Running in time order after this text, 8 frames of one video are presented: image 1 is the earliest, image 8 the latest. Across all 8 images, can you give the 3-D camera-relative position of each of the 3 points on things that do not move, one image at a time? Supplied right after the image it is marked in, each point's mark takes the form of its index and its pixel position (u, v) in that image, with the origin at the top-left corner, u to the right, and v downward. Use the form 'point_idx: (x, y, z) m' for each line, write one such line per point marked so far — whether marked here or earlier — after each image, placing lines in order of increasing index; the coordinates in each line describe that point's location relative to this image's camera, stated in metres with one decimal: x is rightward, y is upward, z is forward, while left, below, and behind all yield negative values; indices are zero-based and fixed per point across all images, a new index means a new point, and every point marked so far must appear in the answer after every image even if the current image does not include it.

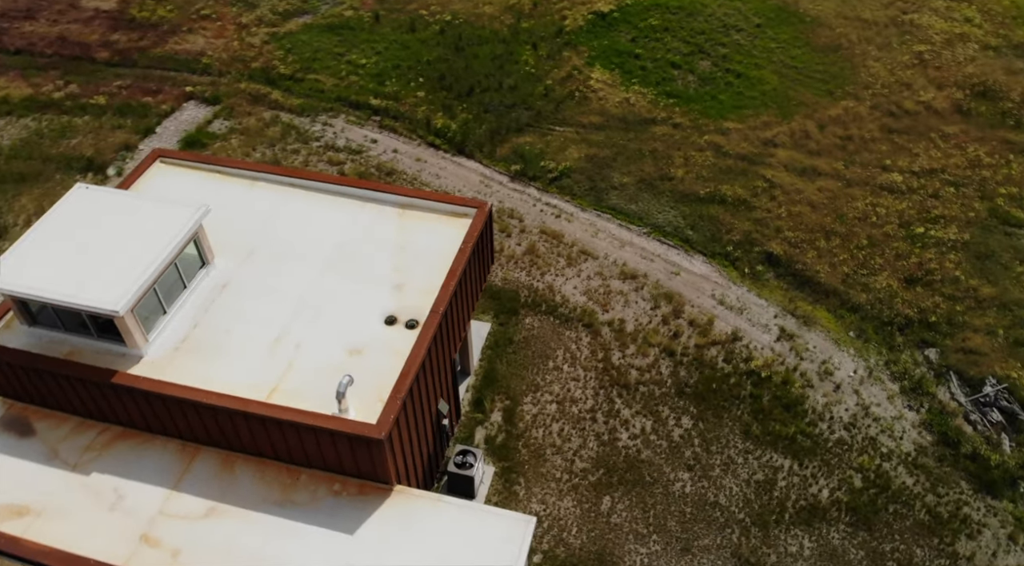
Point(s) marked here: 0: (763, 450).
0: (+5.3, -3.5, +16.4) m
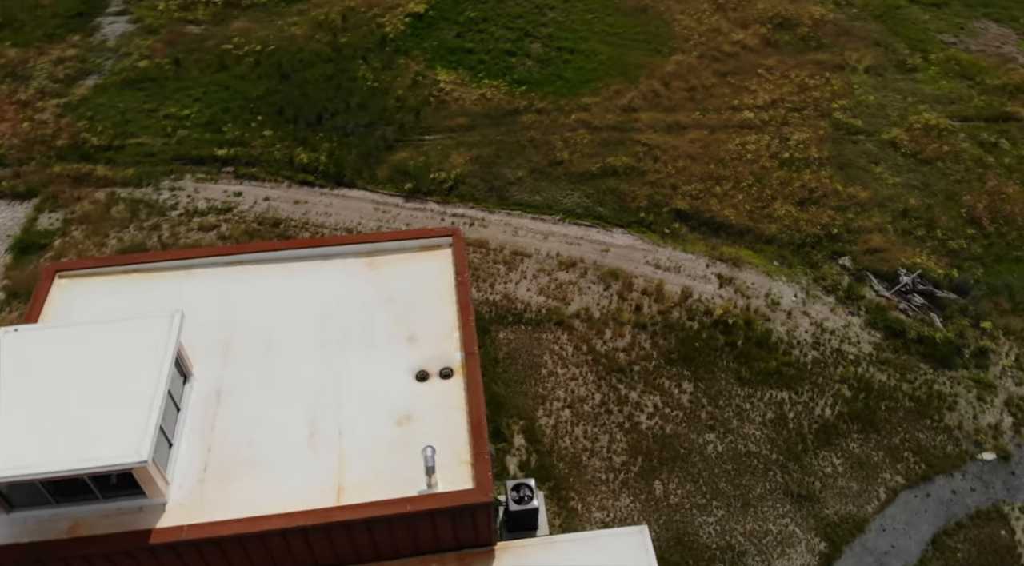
0: (+5.5, -2.4, +17.2) m
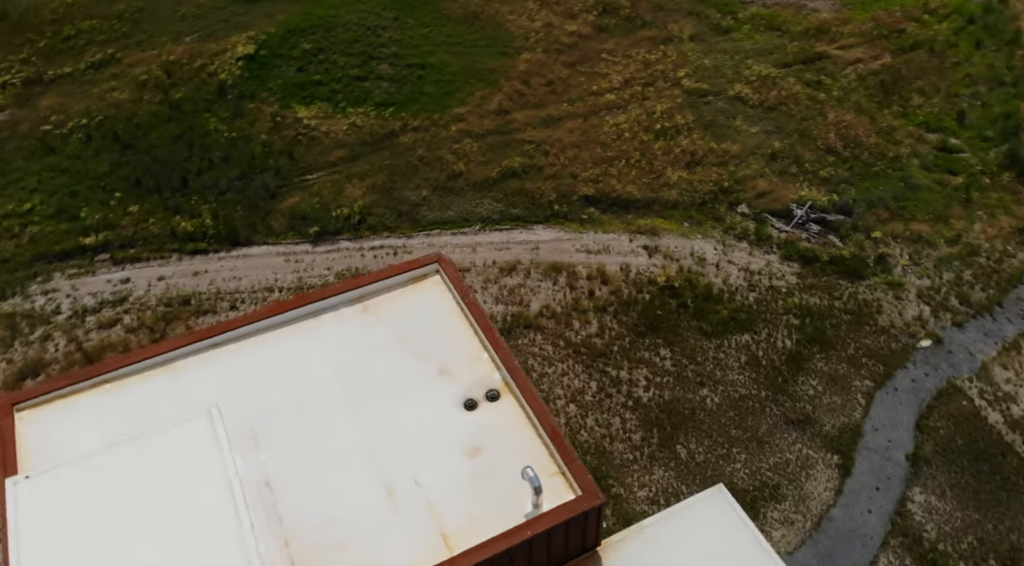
0: (+5.1, -1.3, +18.4) m
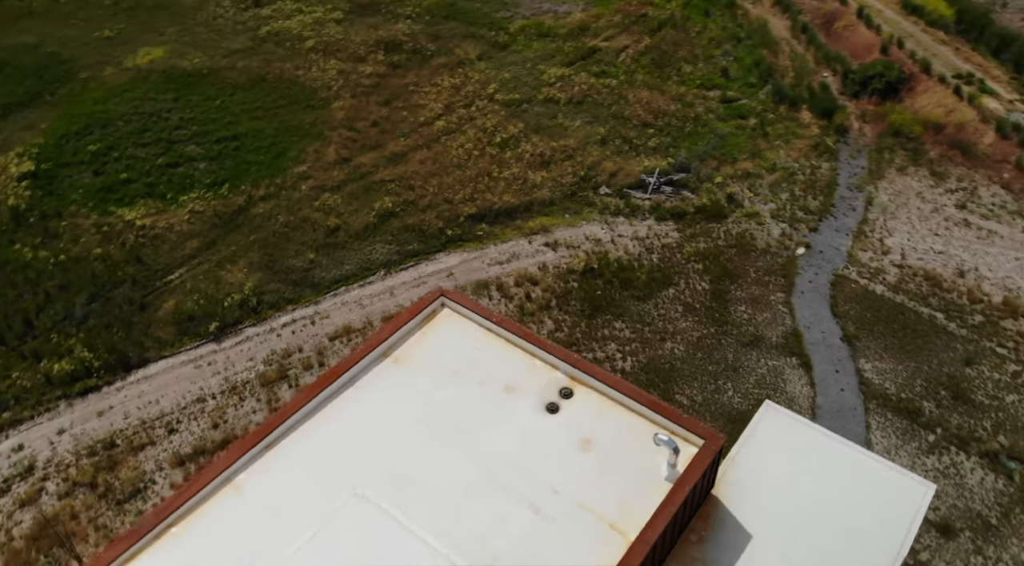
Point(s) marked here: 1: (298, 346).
0: (+3.9, -0.4, +20.3) m
1: (-5.3, -1.6, +19.3) m
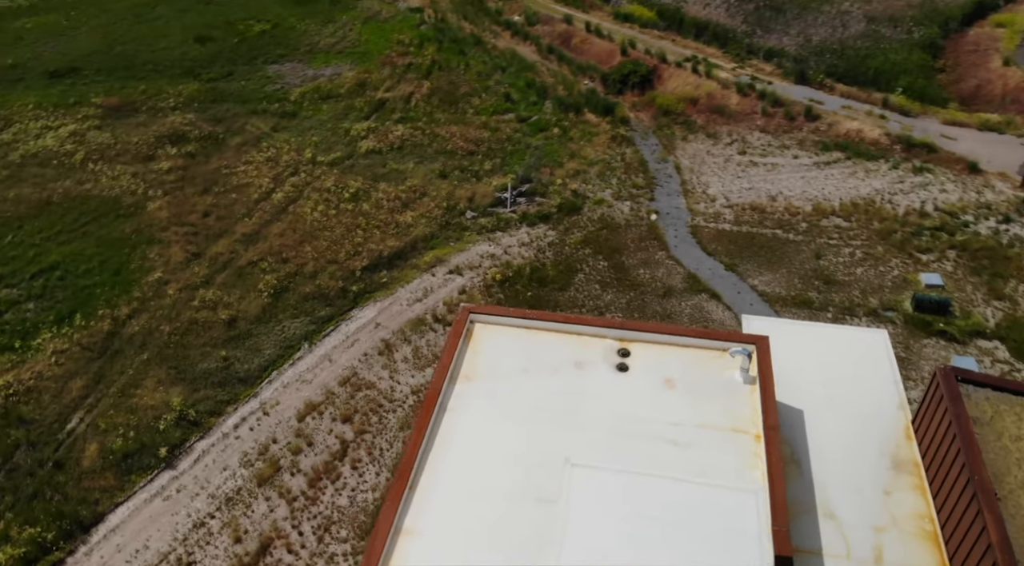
0: (+1.8, 0.0, +22.5) m
1: (-5.6, -3.7, +18.2) m
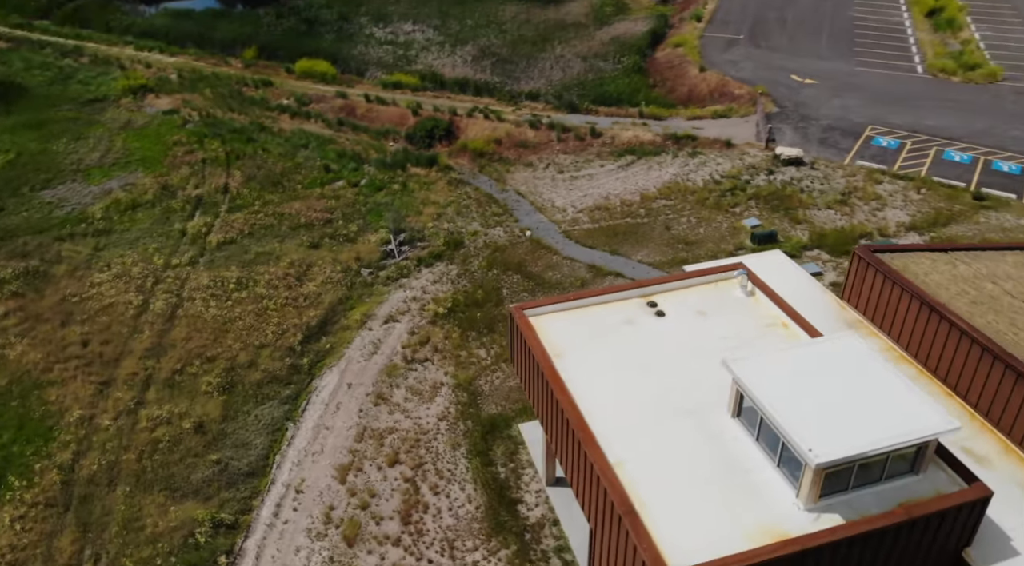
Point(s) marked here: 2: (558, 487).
0: (-0.3, -0.5, +25.1) m
1: (-4.3, -5.2, +18.0) m
2: (+1.0, -4.6, +17.4) m
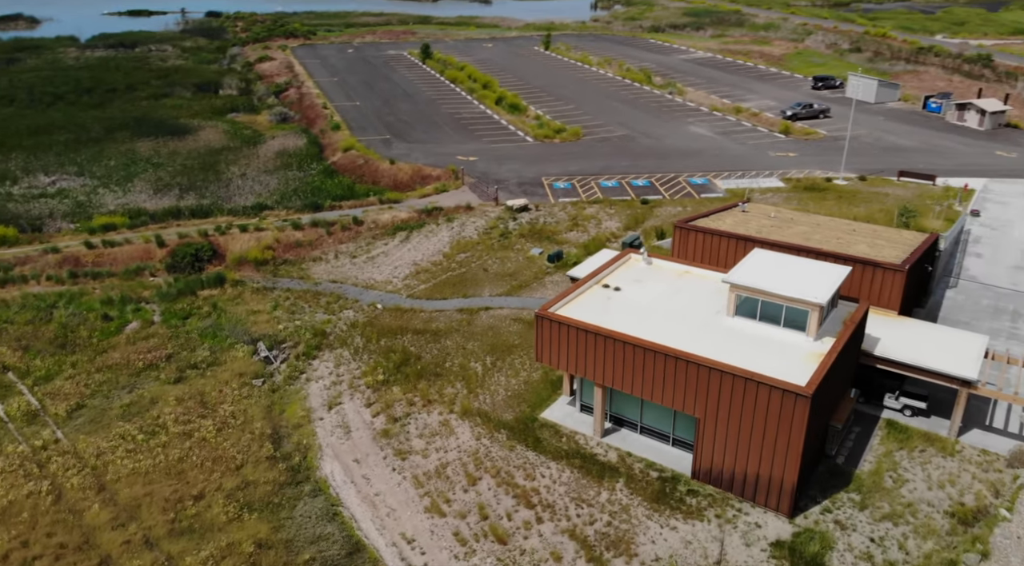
0: (-3.6, -2.6, +28.1) m
1: (-1.5, -6.4, +19.8) m
2: (+2.8, -4.4, +22.3) m
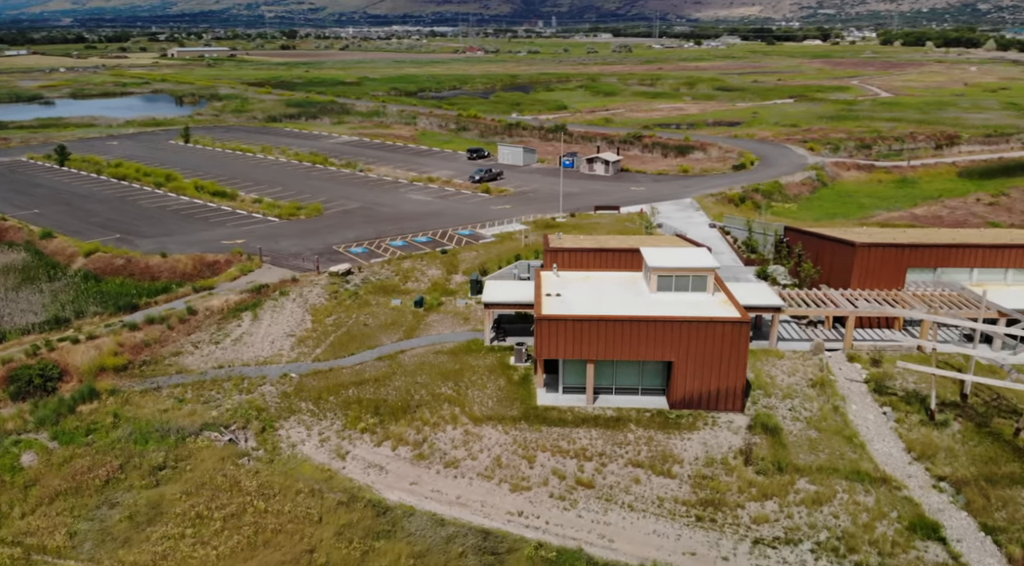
0: (-5.5, -4.6, +30.5) m
1: (+1.2, -6.7, +24.3) m
2: (+3.1, -4.4, +28.8) m
